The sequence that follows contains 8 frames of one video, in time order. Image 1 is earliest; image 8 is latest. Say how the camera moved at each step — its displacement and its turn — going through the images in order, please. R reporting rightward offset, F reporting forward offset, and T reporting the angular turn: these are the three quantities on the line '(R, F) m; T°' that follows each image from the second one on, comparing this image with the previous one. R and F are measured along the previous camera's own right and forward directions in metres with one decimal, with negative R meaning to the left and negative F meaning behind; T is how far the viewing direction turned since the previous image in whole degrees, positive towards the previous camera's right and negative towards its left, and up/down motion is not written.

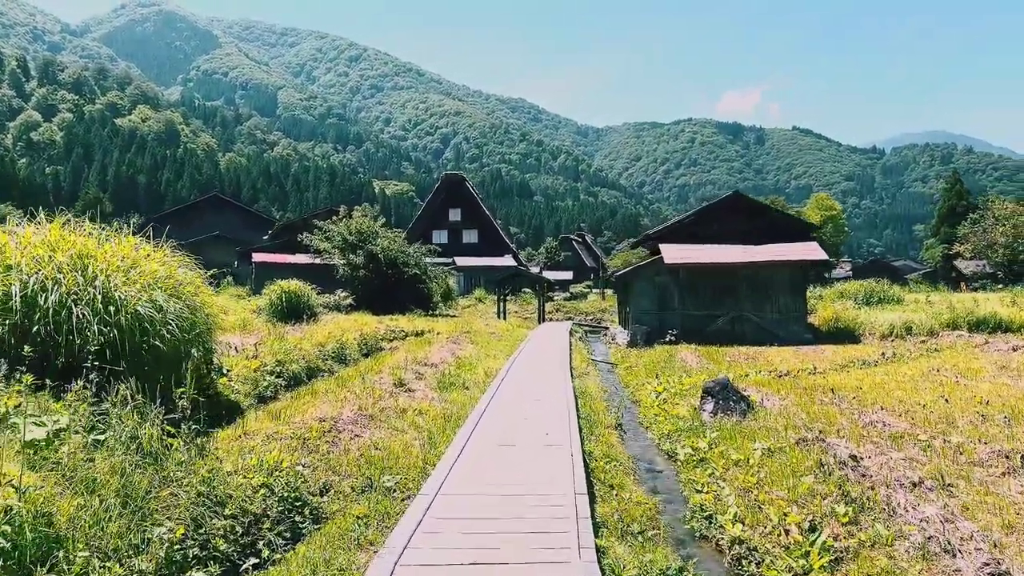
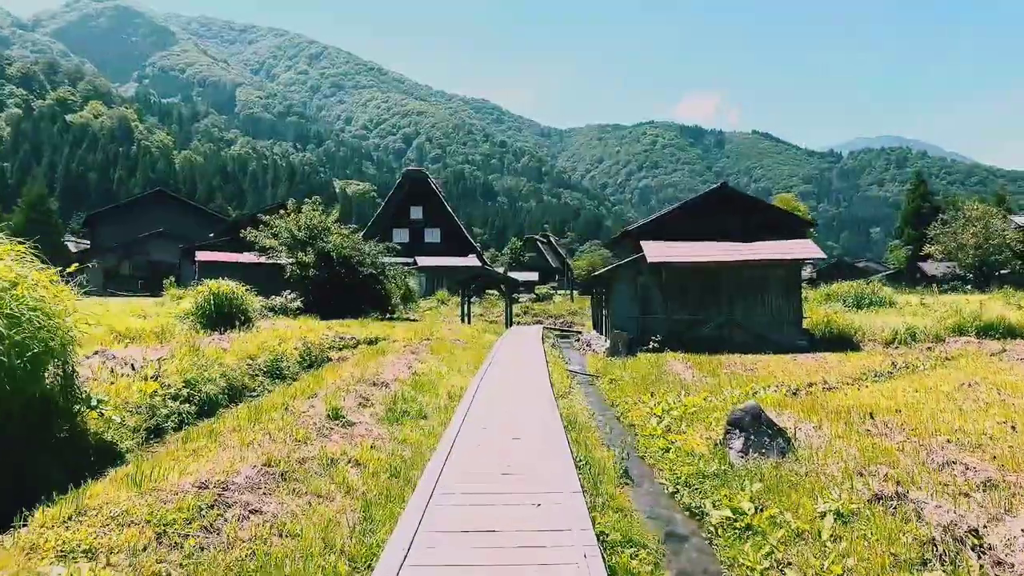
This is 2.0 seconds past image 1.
(-0.1, +2.1) m; +3°
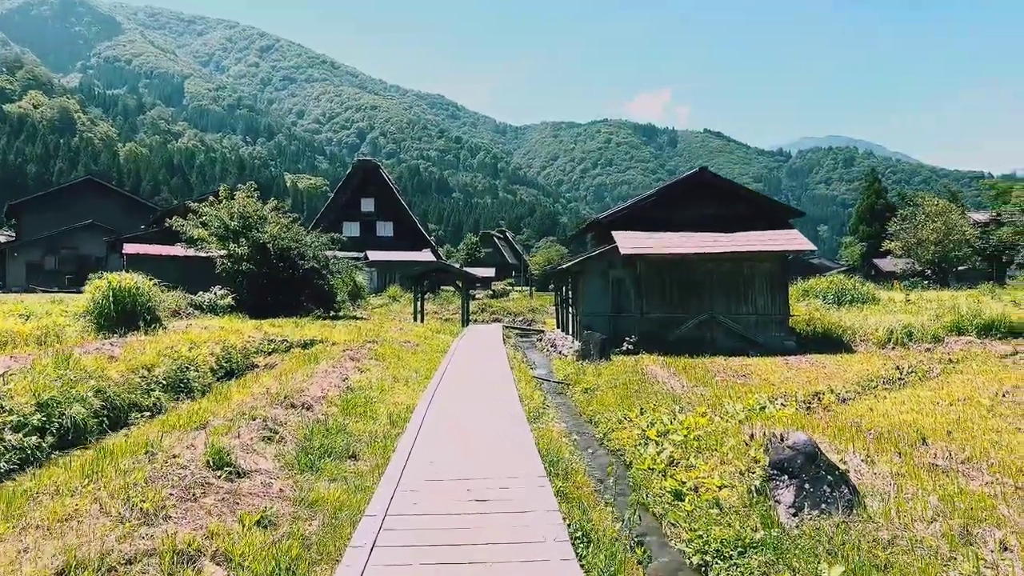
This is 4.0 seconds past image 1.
(0.0, +2.1) m; +3°
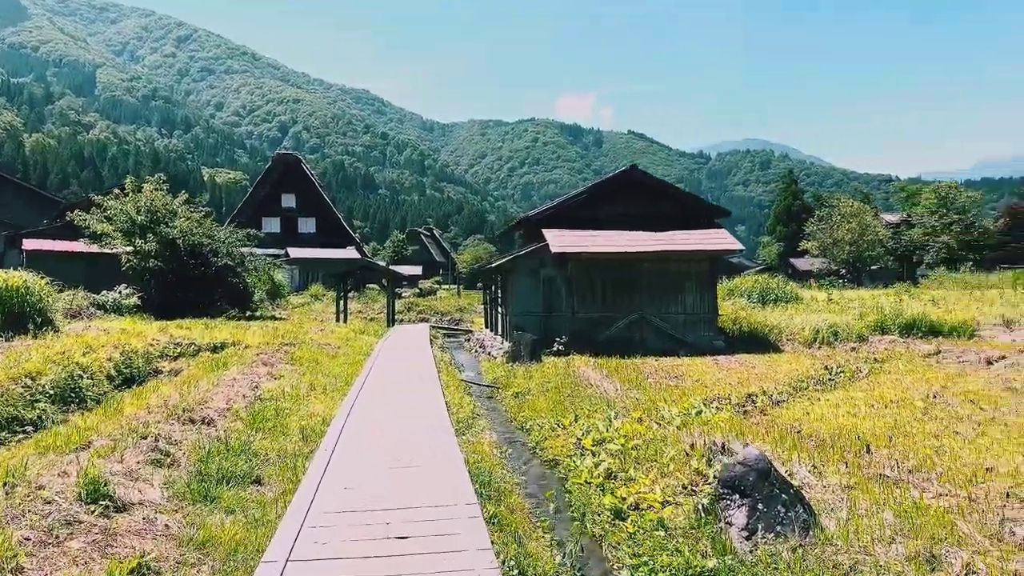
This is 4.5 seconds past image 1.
(0.0, +0.6) m; +5°
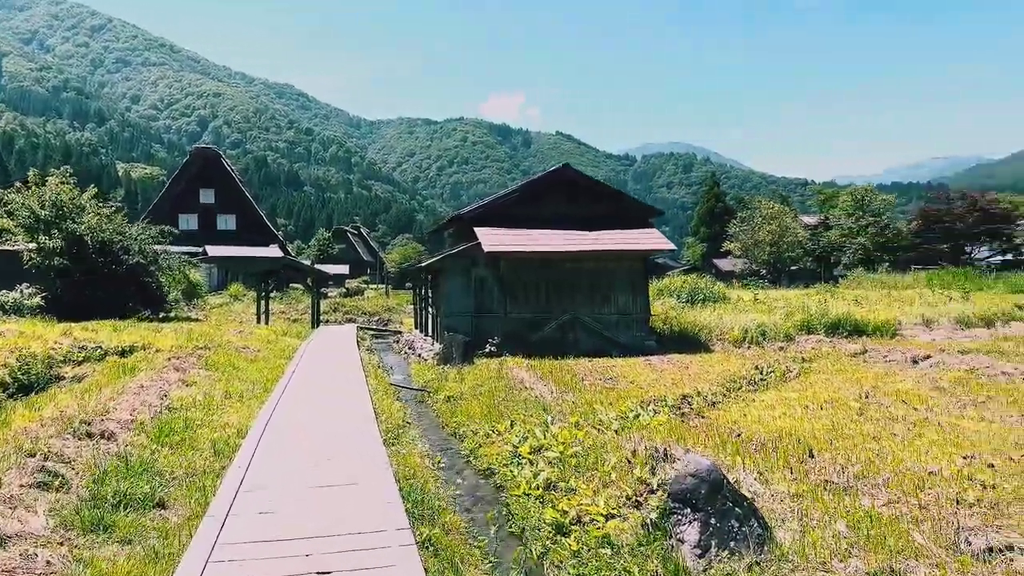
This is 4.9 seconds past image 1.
(0.0, +0.4) m; +5°
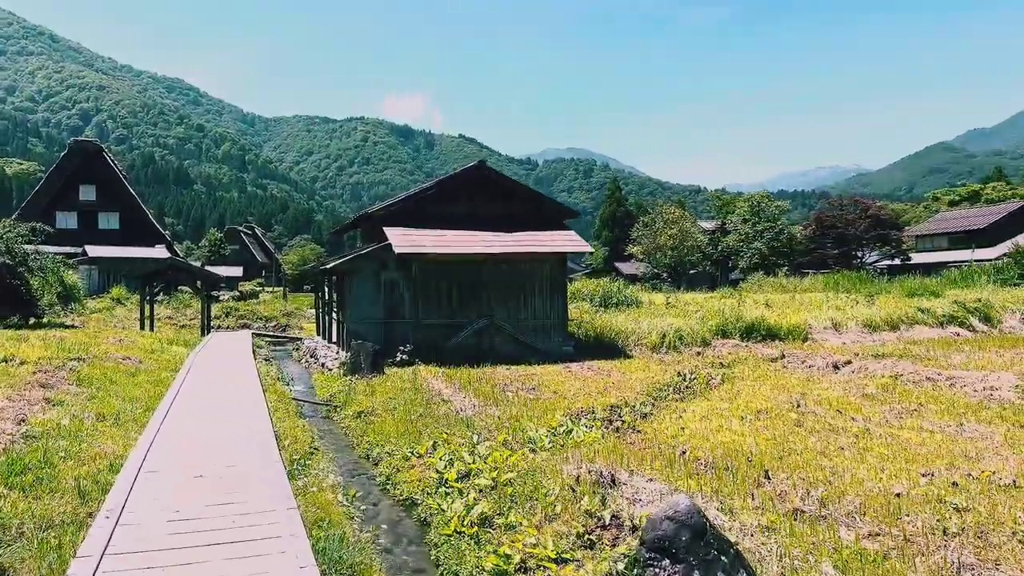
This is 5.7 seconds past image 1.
(-0.2, +0.8) m; +7°
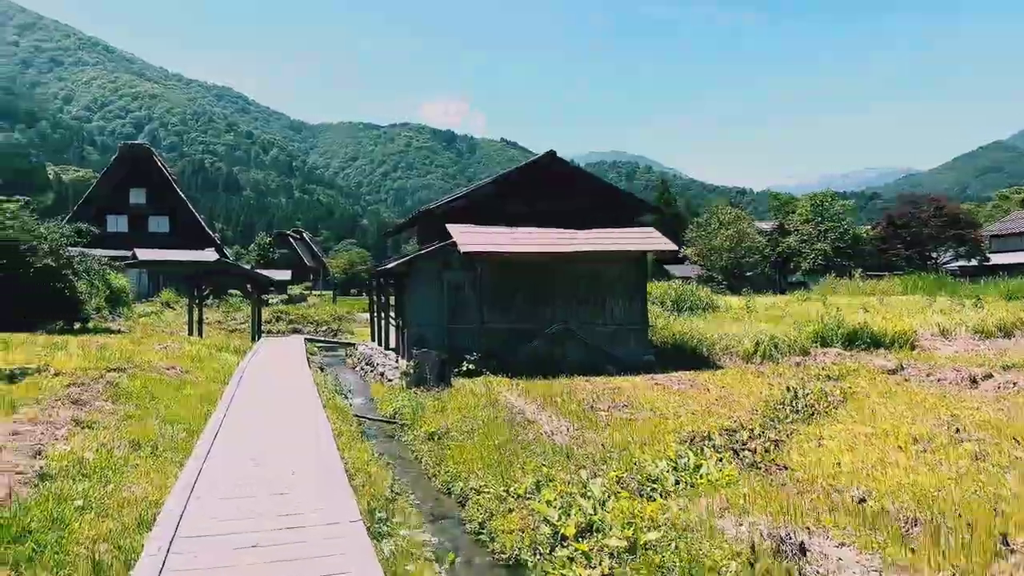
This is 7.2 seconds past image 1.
(-0.6, +1.4) m; -3°
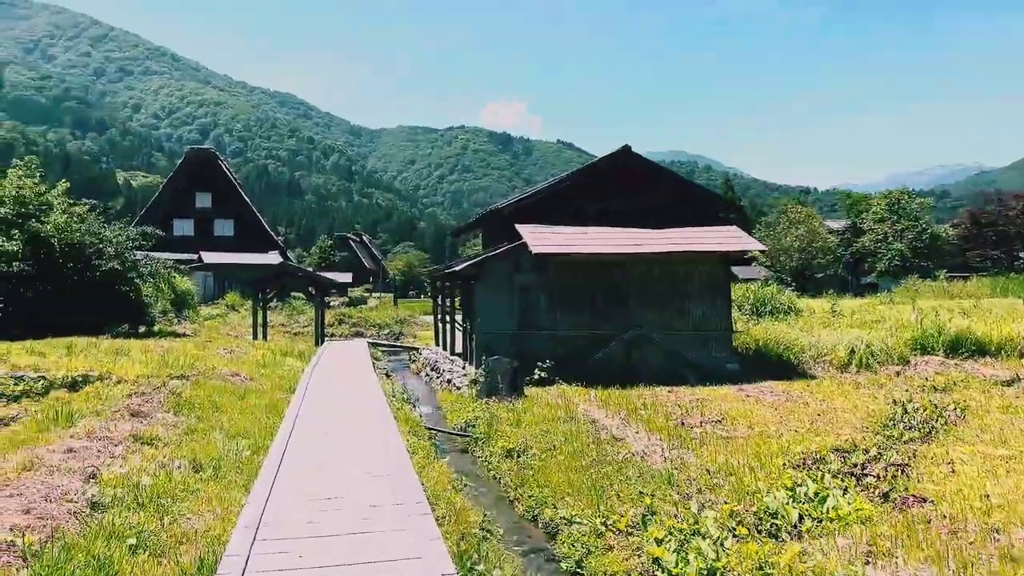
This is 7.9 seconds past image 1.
(-0.3, +0.7) m; -4°
